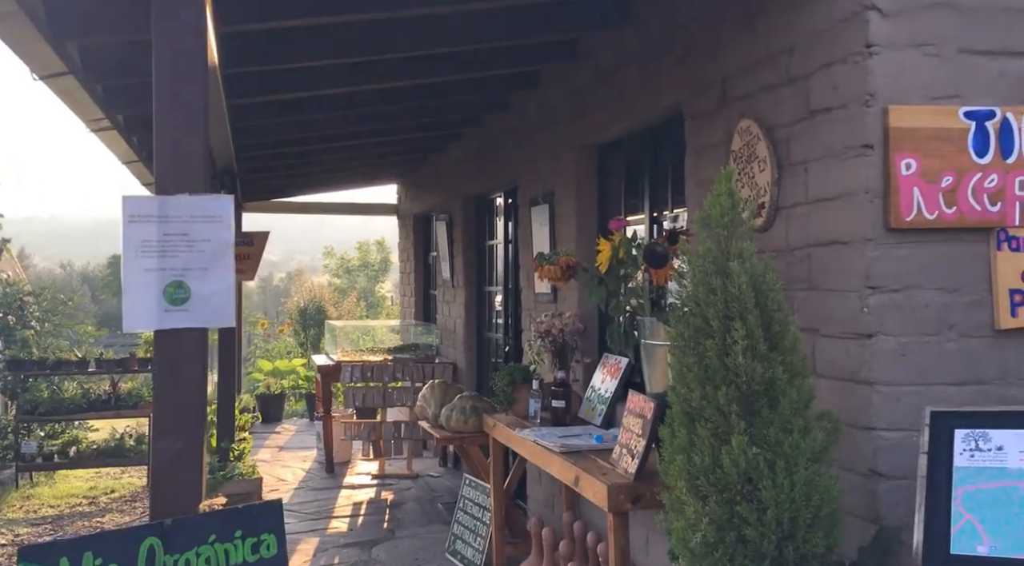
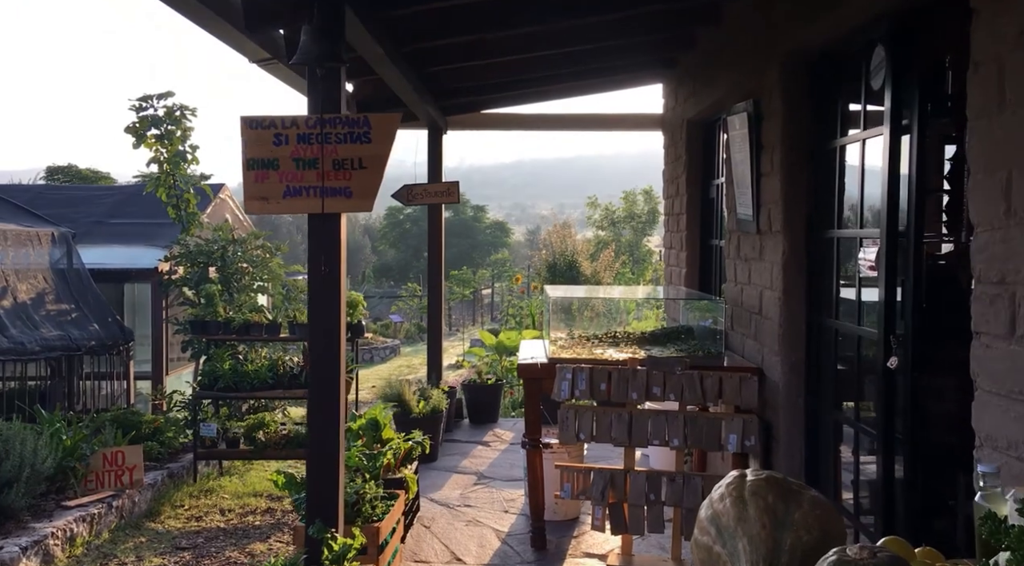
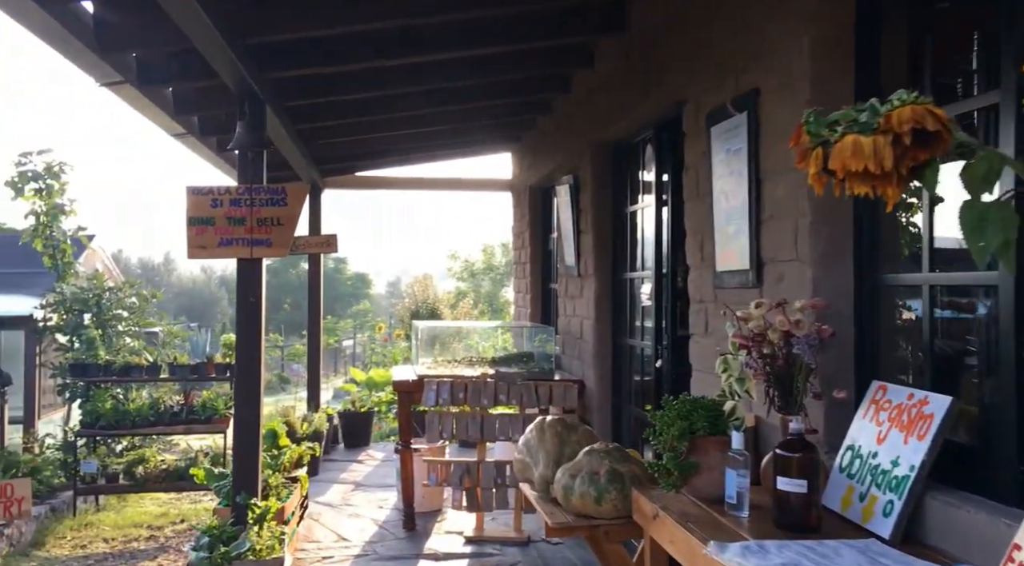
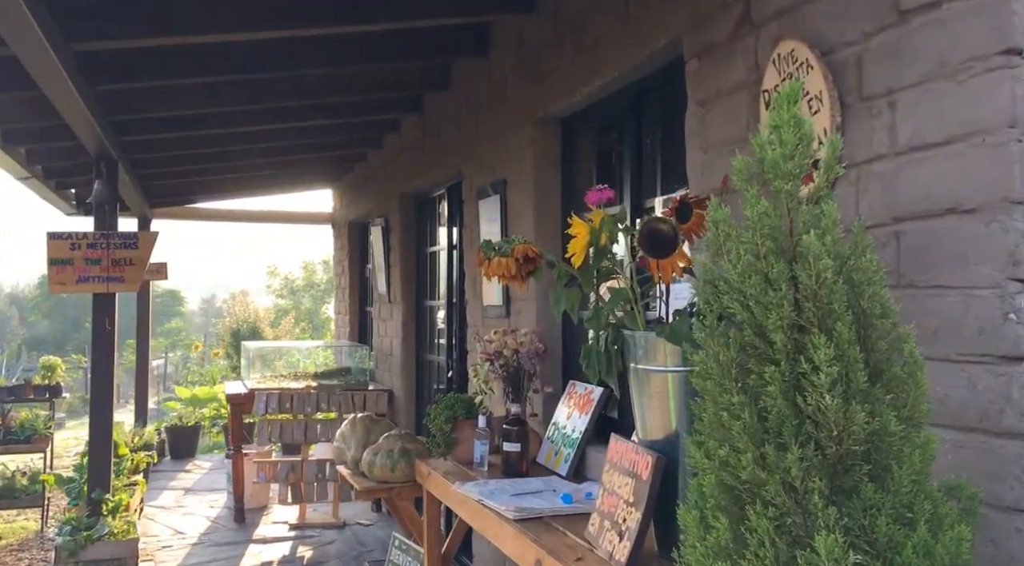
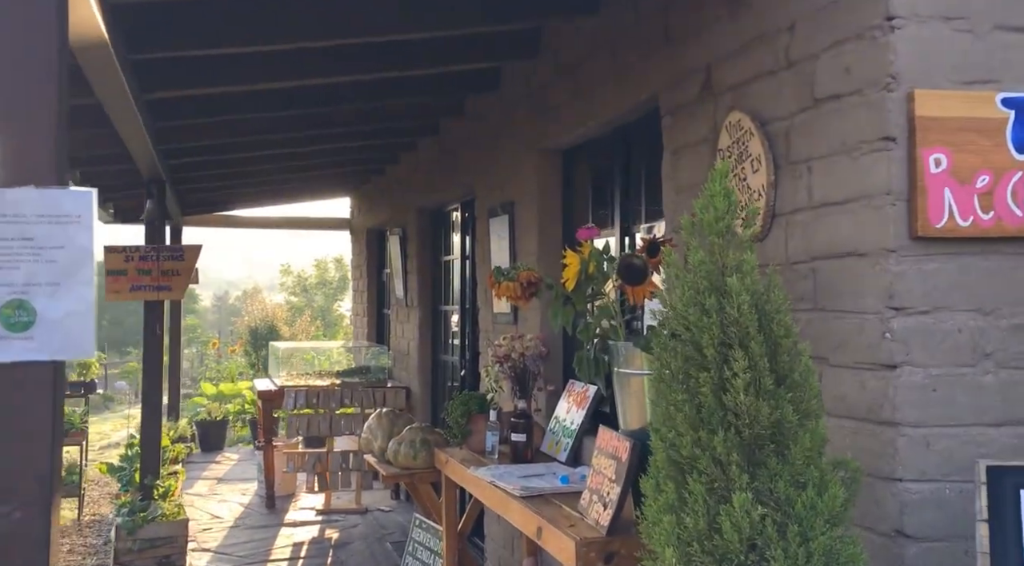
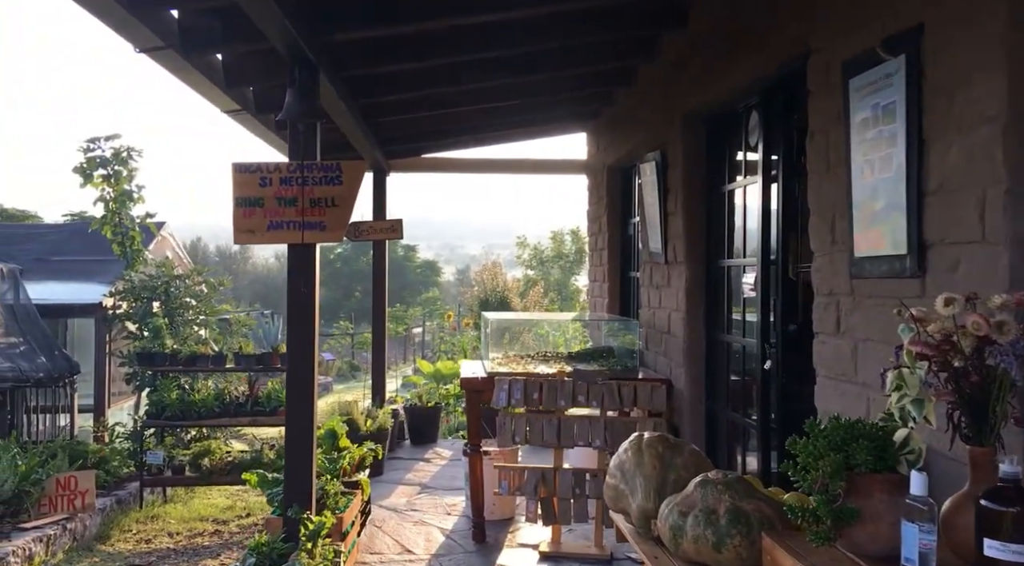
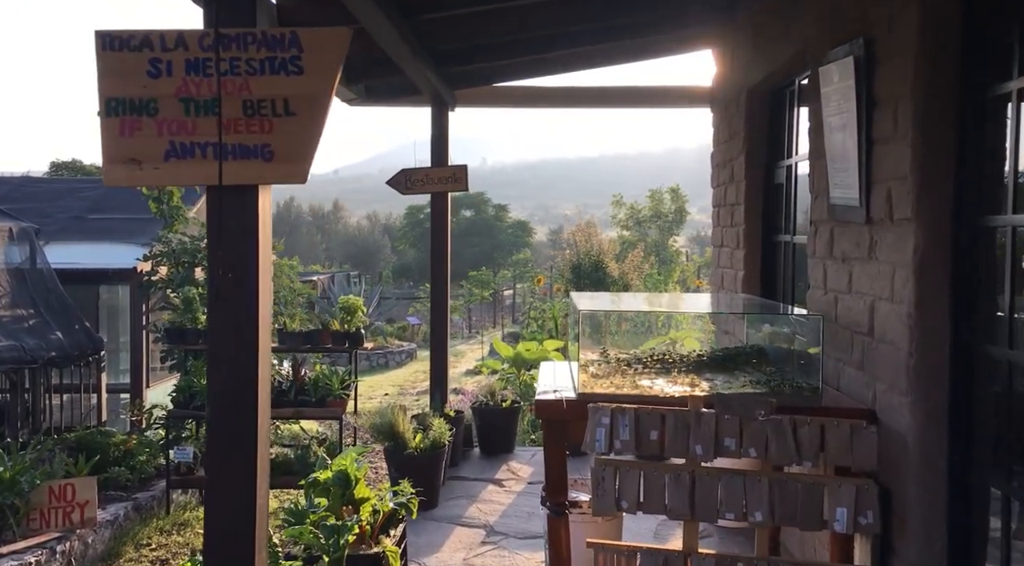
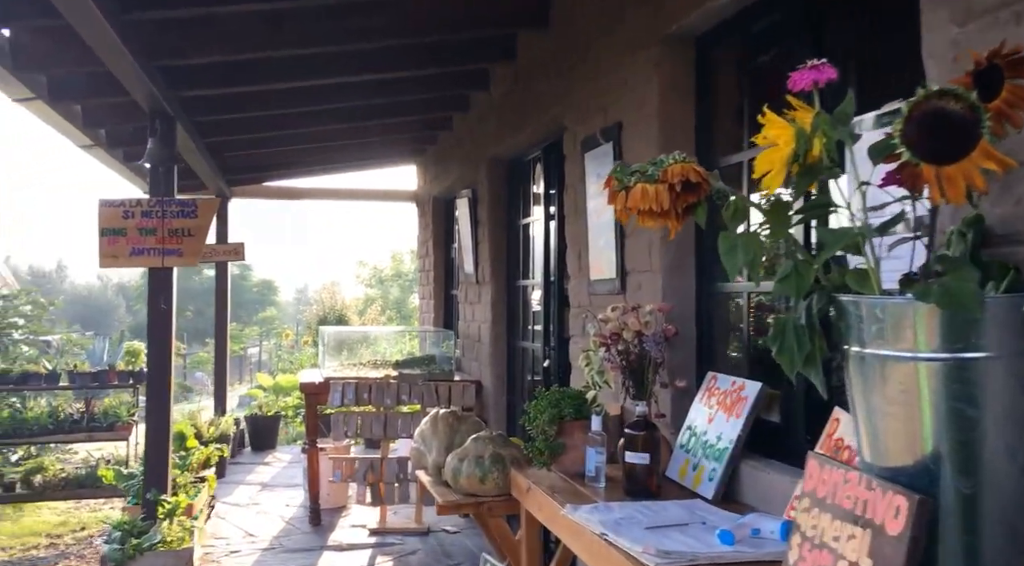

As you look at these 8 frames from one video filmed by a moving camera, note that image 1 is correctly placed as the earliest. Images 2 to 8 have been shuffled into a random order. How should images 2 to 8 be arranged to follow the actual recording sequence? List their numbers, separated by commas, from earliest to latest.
5, 4, 8, 3, 6, 2, 7
